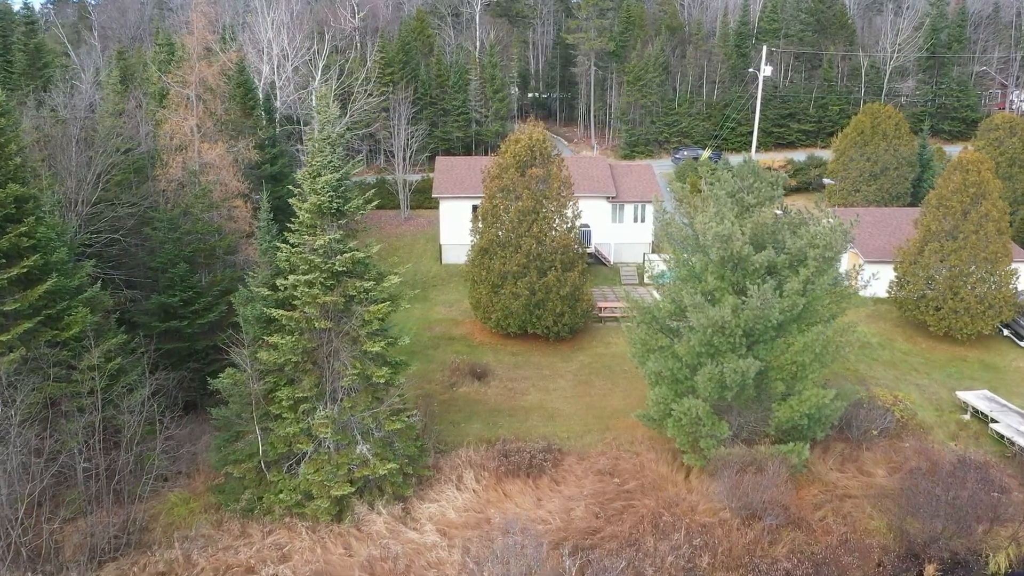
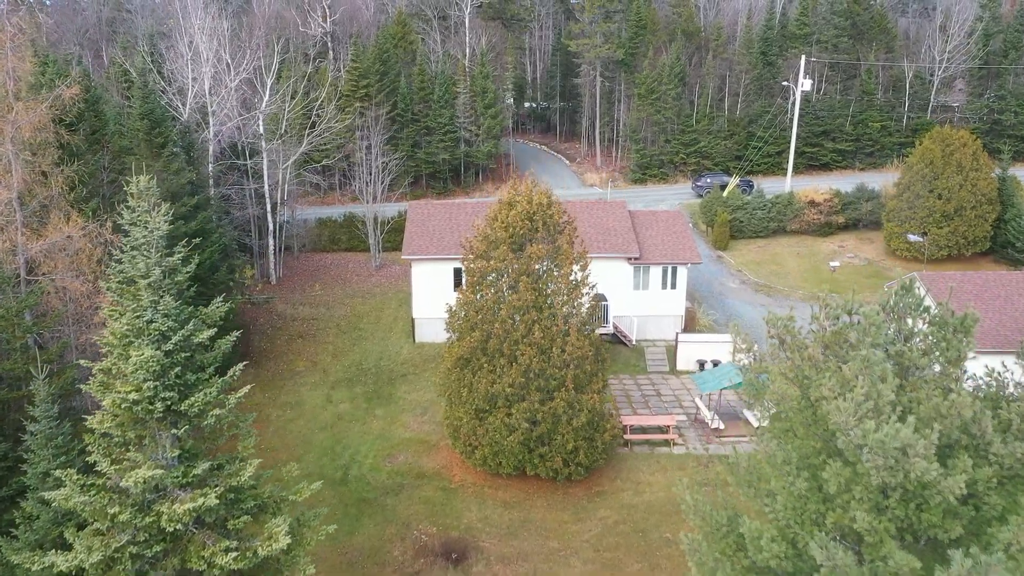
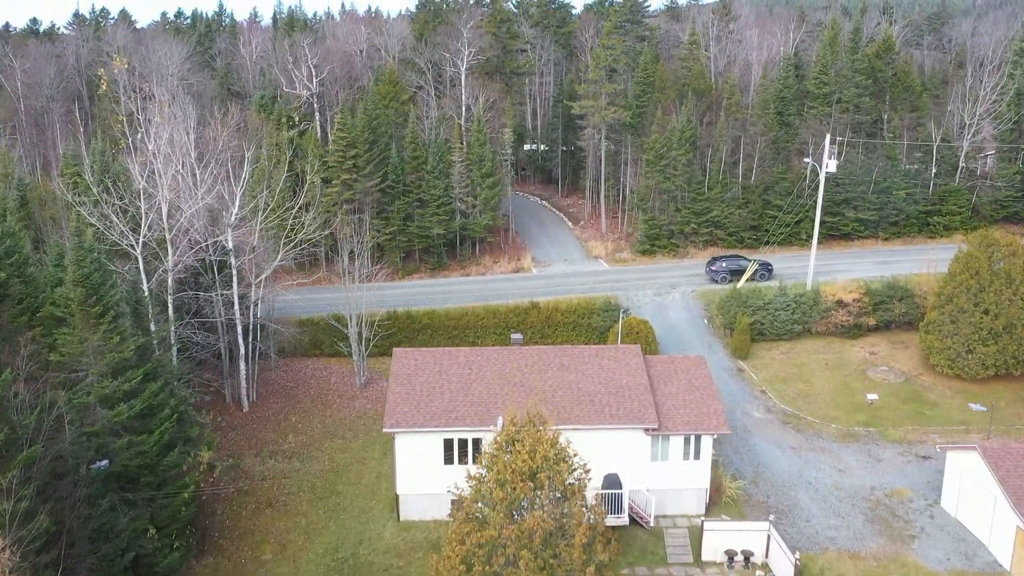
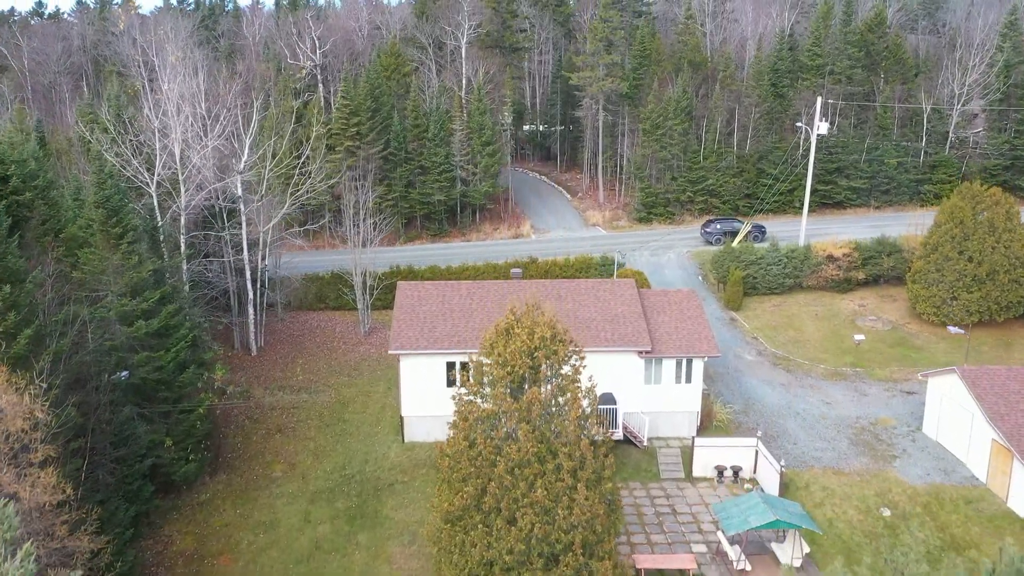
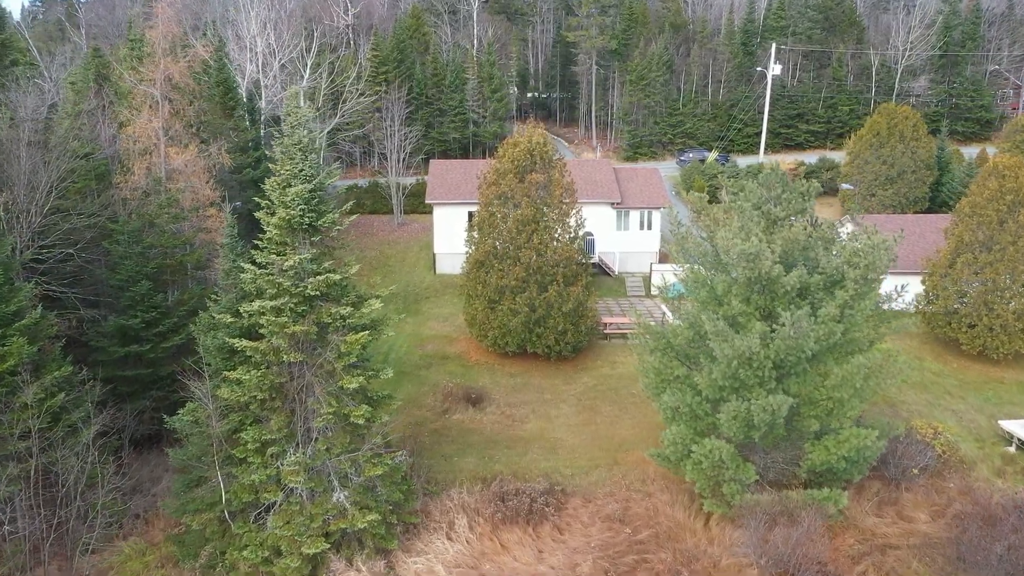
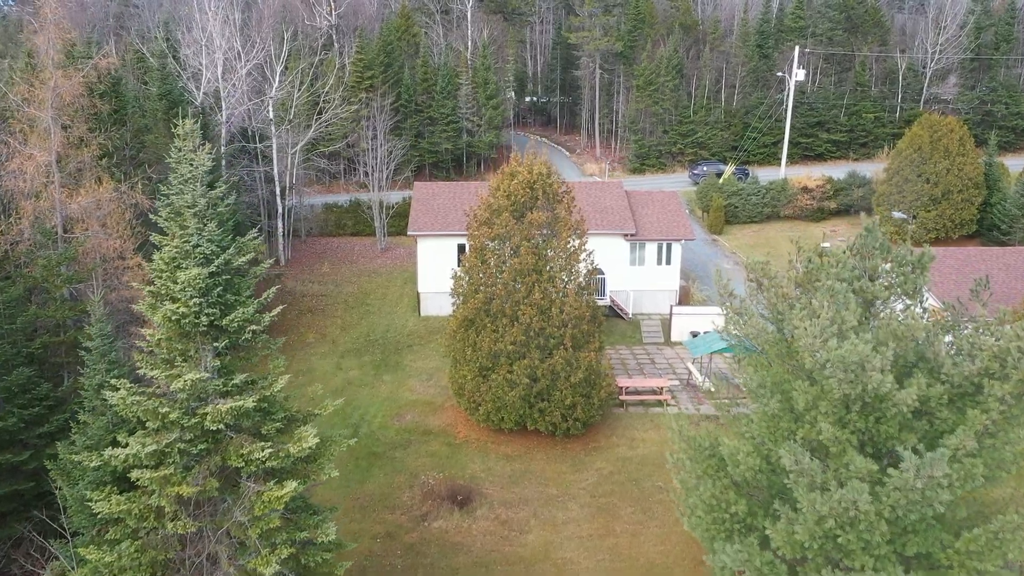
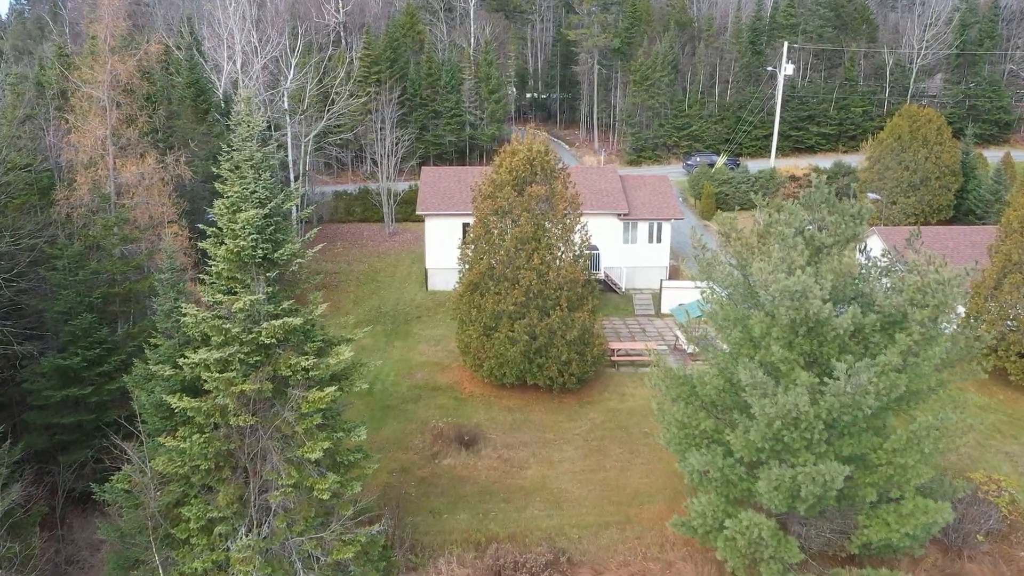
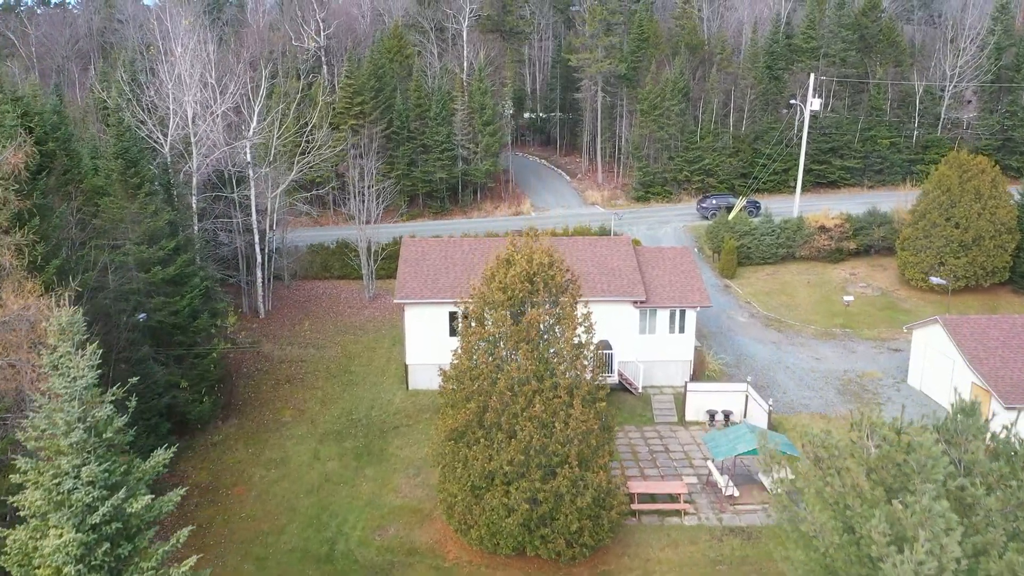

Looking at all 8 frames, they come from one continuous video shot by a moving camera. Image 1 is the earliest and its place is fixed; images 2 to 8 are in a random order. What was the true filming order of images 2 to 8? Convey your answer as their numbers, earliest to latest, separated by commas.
5, 7, 6, 2, 8, 4, 3
